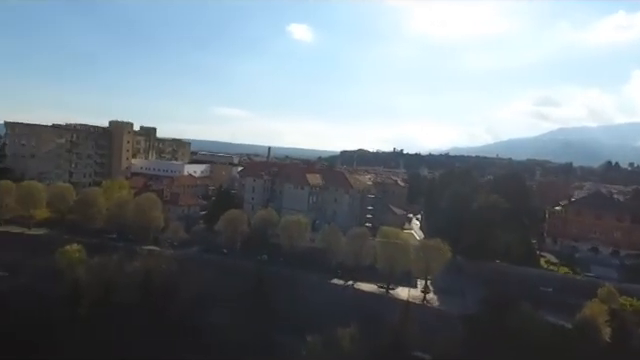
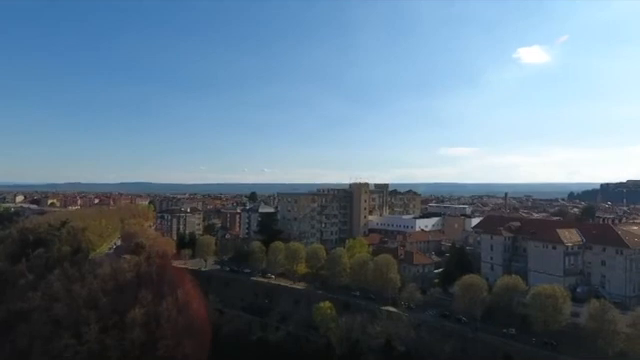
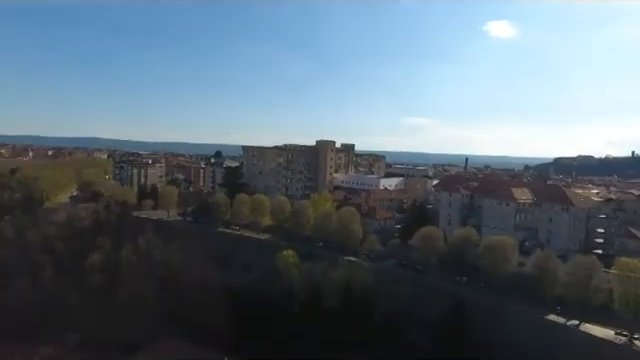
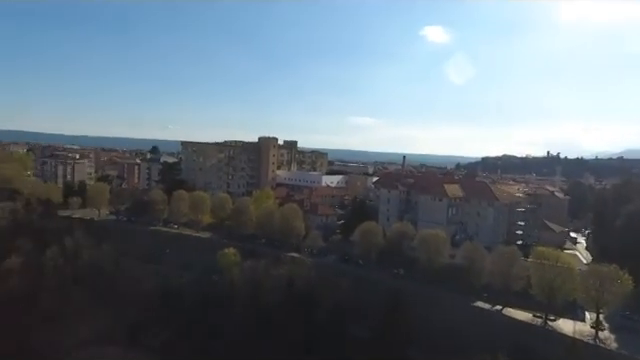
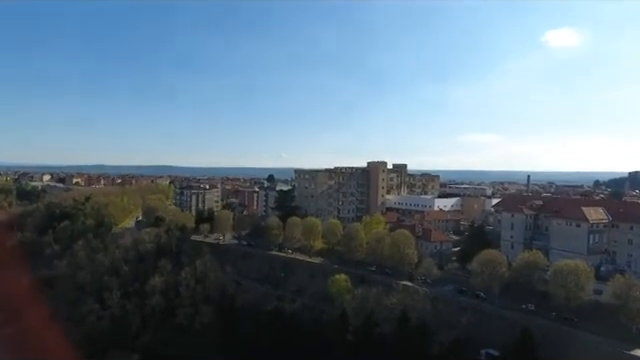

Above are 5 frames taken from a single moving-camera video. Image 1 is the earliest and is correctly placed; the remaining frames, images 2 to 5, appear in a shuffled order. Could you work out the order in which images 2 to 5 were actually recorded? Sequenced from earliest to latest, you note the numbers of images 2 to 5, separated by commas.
4, 3, 5, 2
